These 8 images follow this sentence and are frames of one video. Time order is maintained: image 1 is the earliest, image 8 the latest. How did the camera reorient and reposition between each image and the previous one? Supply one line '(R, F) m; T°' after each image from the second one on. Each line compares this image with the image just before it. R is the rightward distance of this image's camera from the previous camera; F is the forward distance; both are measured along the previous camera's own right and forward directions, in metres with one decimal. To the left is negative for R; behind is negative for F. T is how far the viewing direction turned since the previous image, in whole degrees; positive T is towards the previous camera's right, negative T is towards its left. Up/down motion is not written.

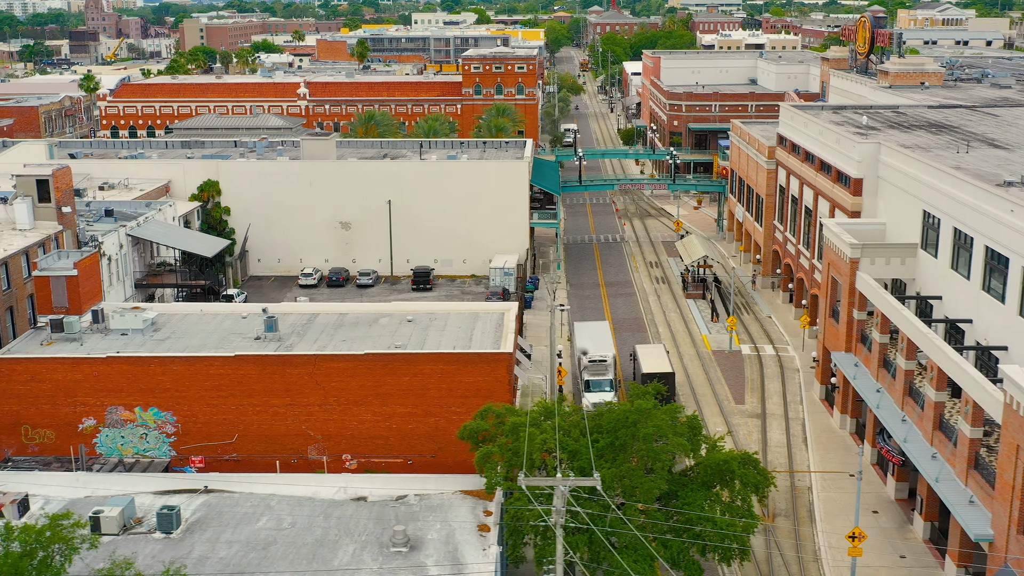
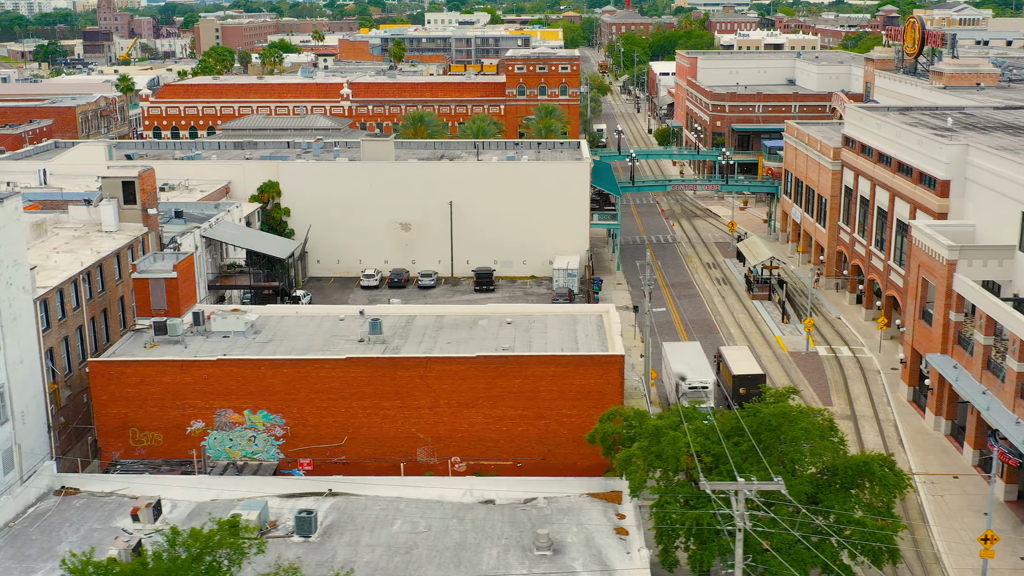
(-4.7, 0.0) m; 0°
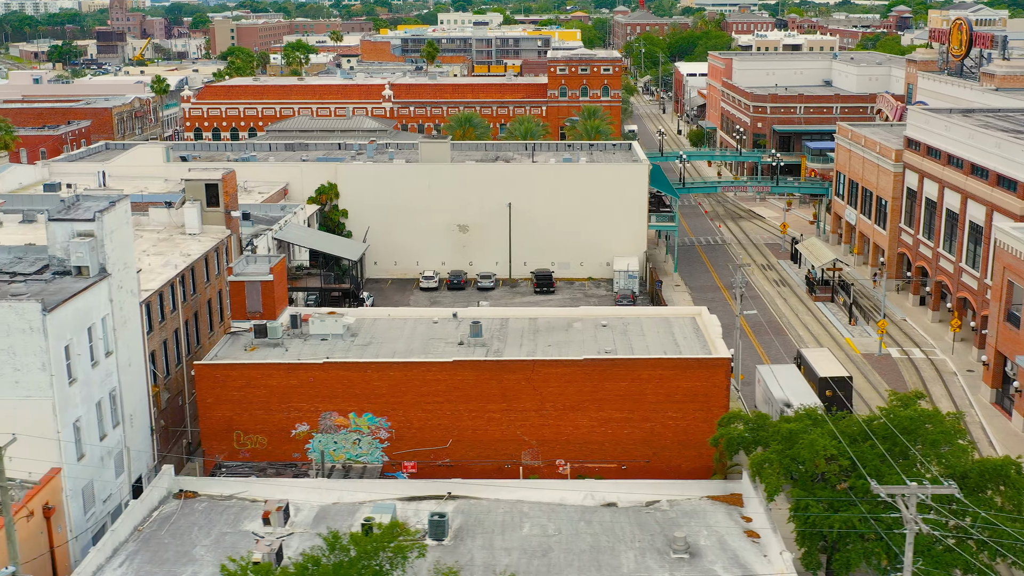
(-4.5, -0.1) m; 0°
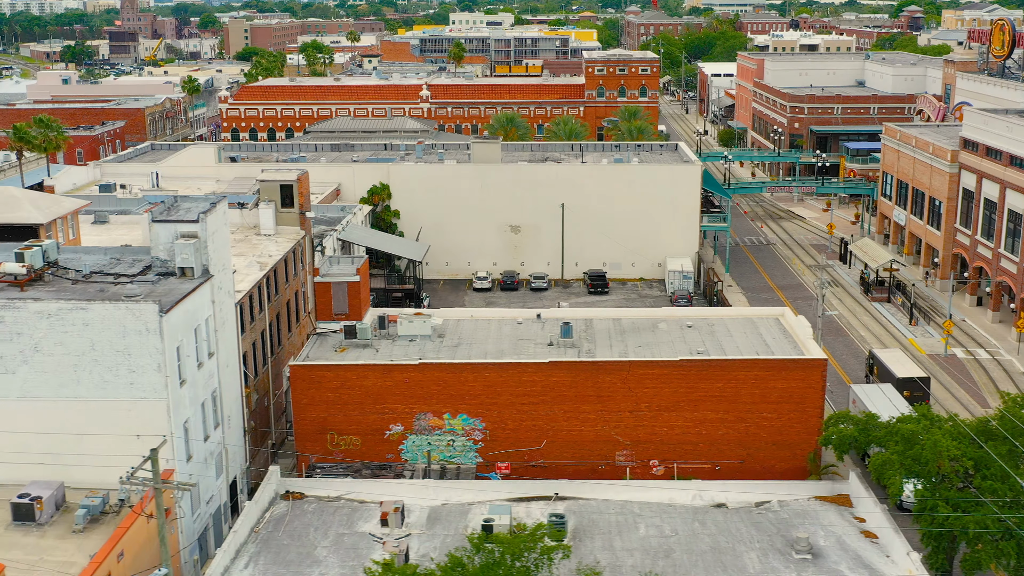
(-4.1, 0.0) m; 0°
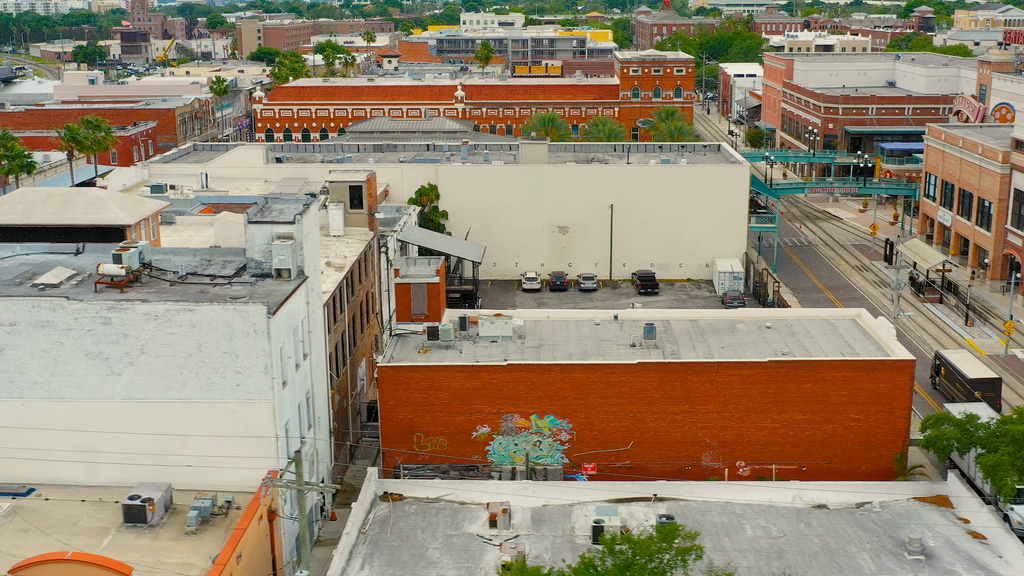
(-3.8, 0.0) m; 0°
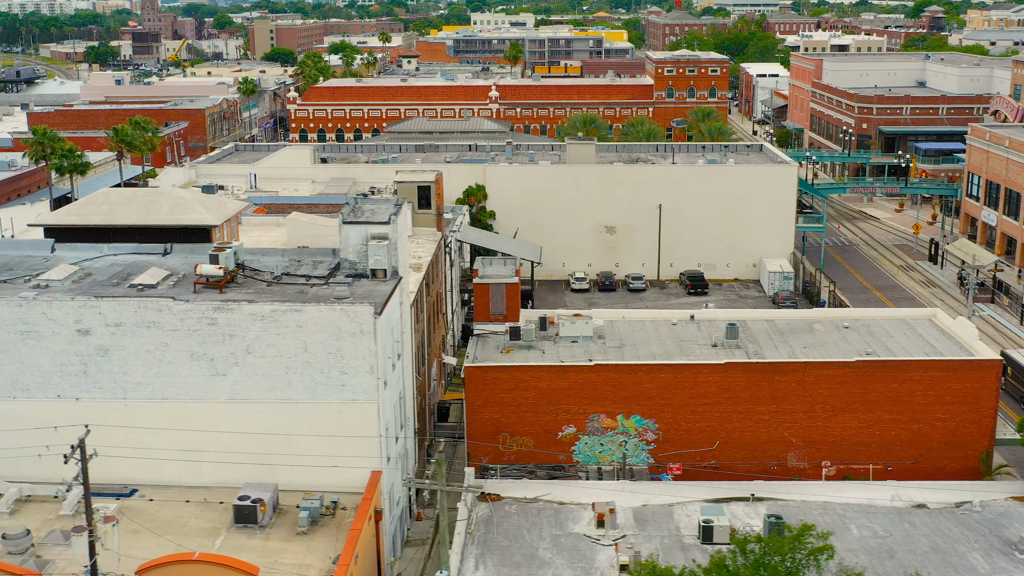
(-3.7, 0.0) m; 0°
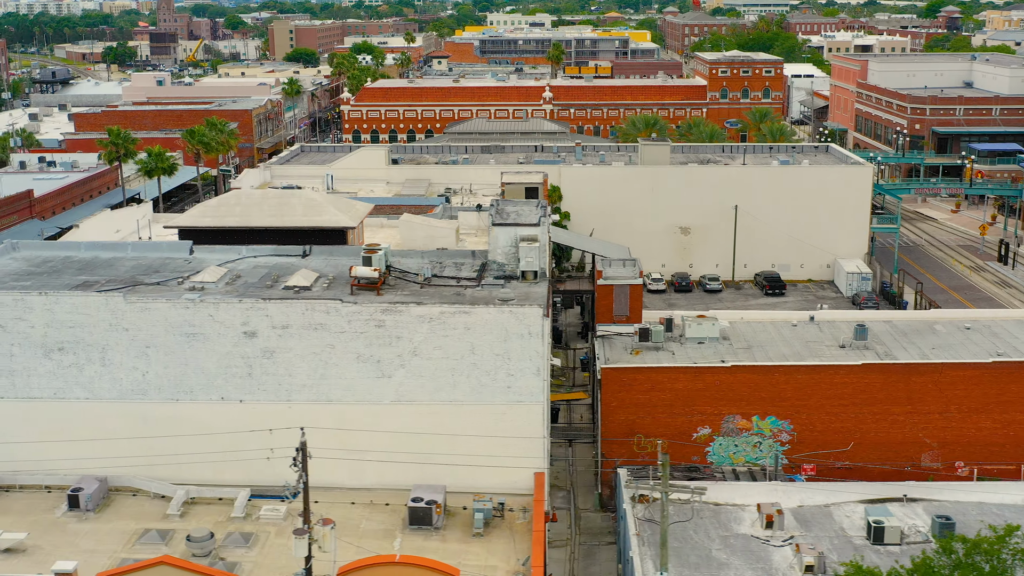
(-5.9, -0.1) m; 0°
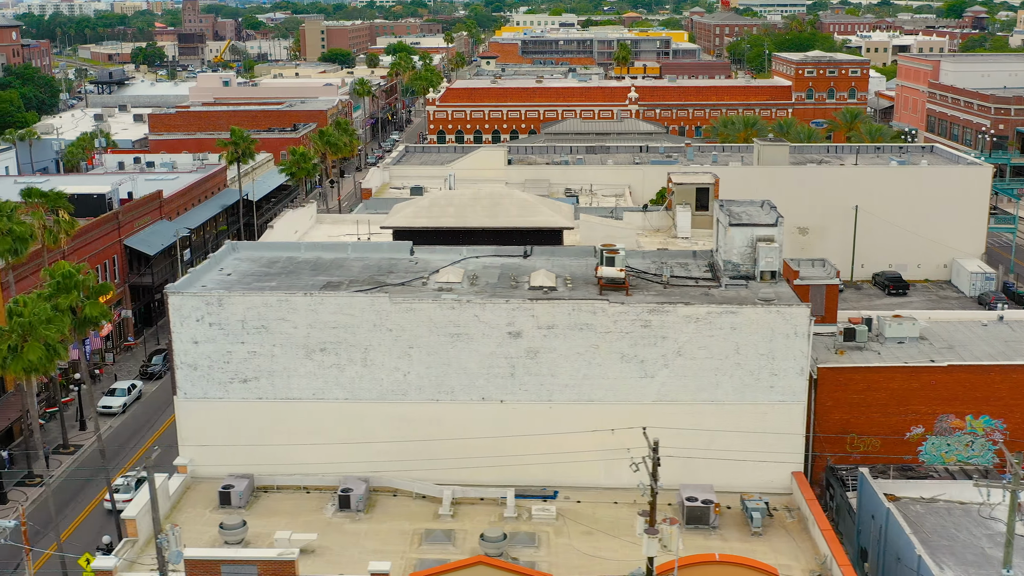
(-9.4, -0.1) m; 0°
